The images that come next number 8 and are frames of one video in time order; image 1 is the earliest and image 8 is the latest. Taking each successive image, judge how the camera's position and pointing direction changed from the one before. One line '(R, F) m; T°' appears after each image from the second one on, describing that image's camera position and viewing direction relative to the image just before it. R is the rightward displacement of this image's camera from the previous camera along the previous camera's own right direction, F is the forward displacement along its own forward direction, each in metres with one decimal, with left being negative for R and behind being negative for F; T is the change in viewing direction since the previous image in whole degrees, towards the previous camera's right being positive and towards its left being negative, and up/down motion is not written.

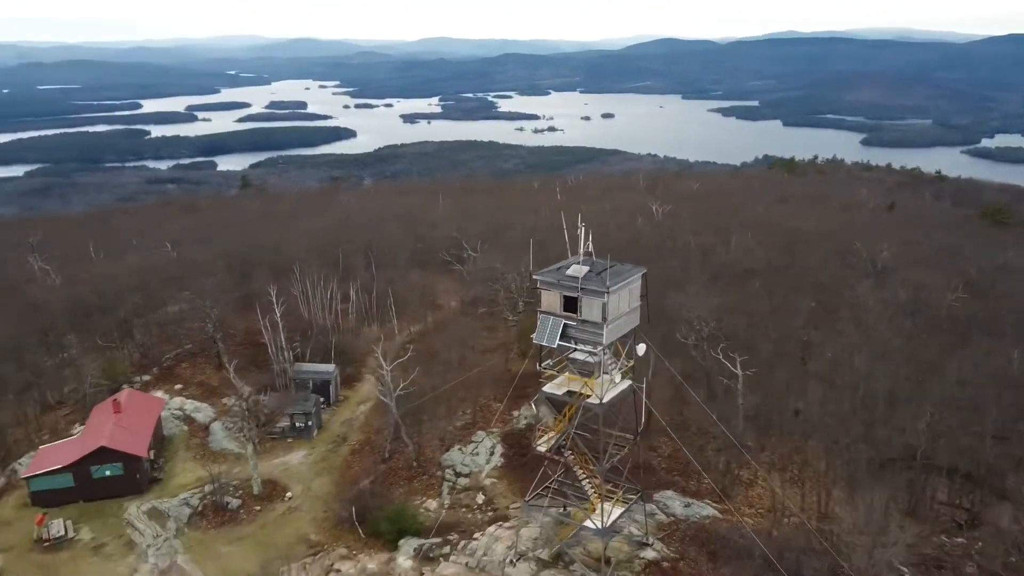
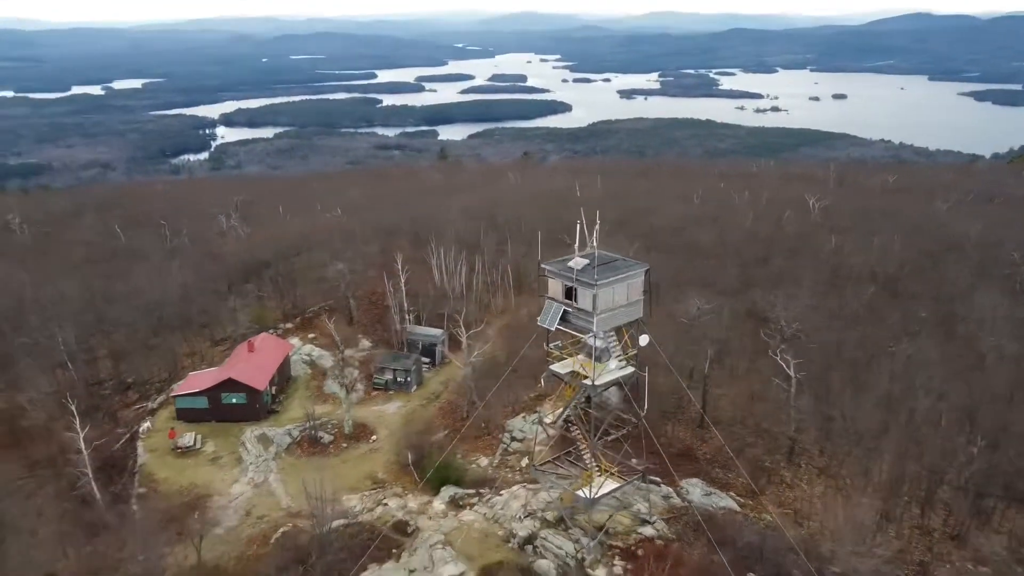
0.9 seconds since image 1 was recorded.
(+3.5, -1.2) m; -14°
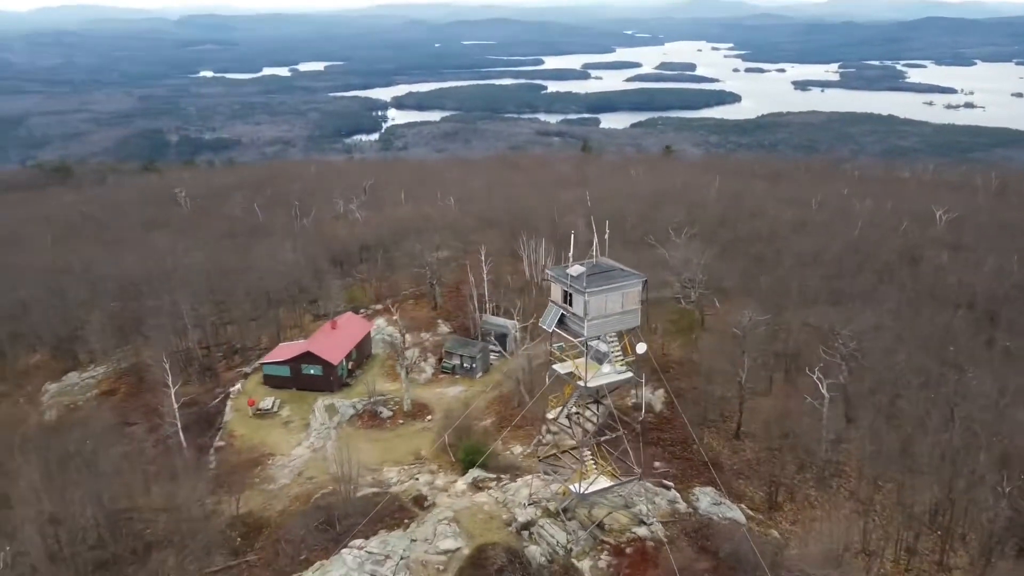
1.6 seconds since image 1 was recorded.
(+2.9, -0.8) m; -11°
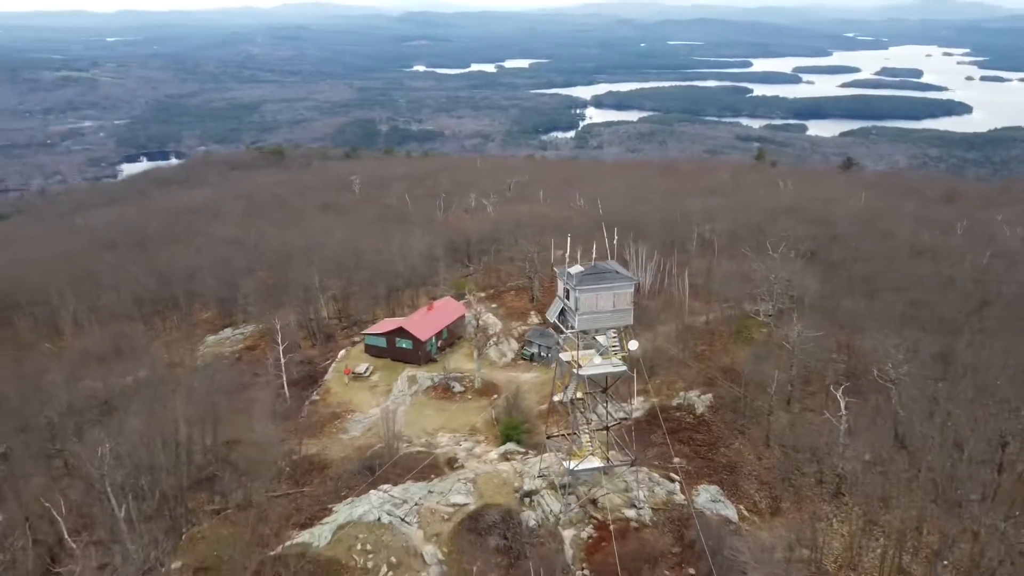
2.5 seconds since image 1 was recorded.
(+3.8, -1.8) m; -13°
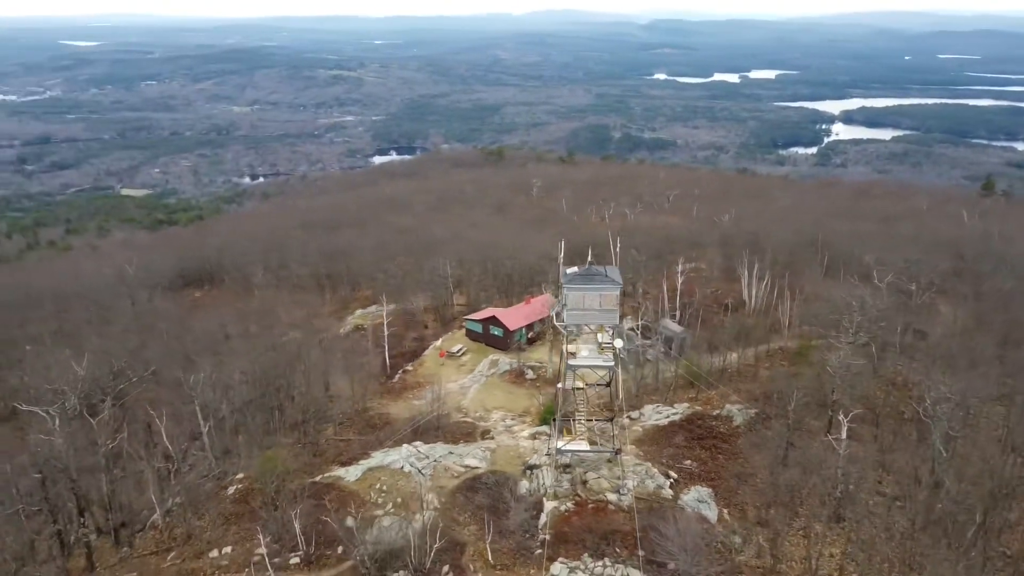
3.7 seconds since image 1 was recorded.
(+5.2, -1.9) m; -15°
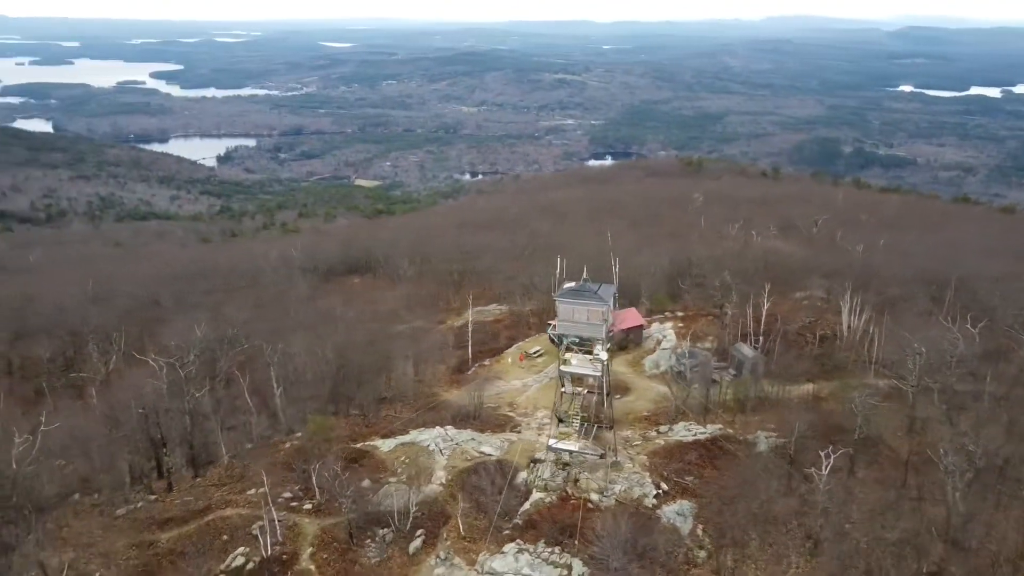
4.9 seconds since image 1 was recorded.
(+5.4, -1.7) m; -14°
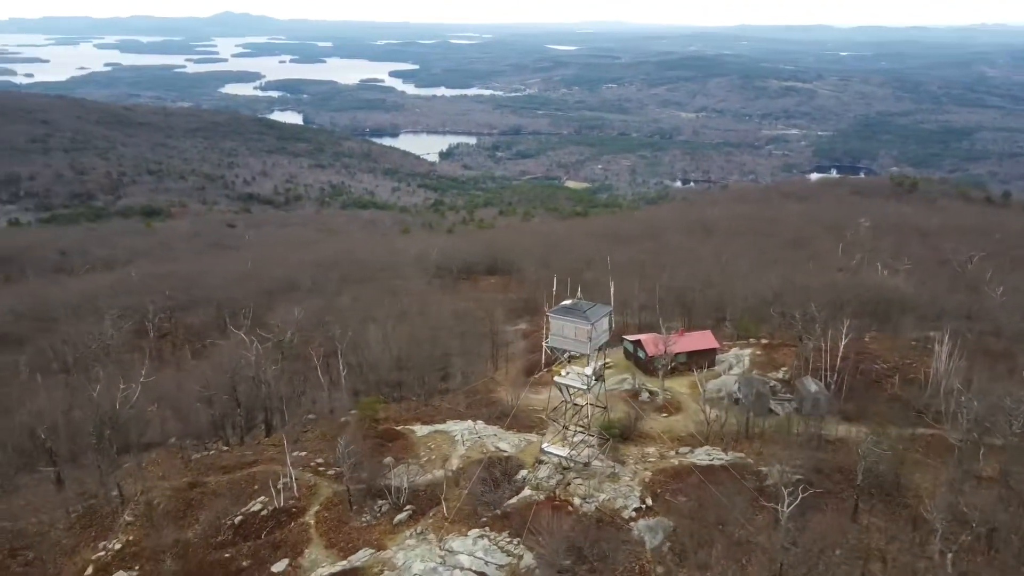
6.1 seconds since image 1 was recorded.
(+5.8, -1.5) m; -14°
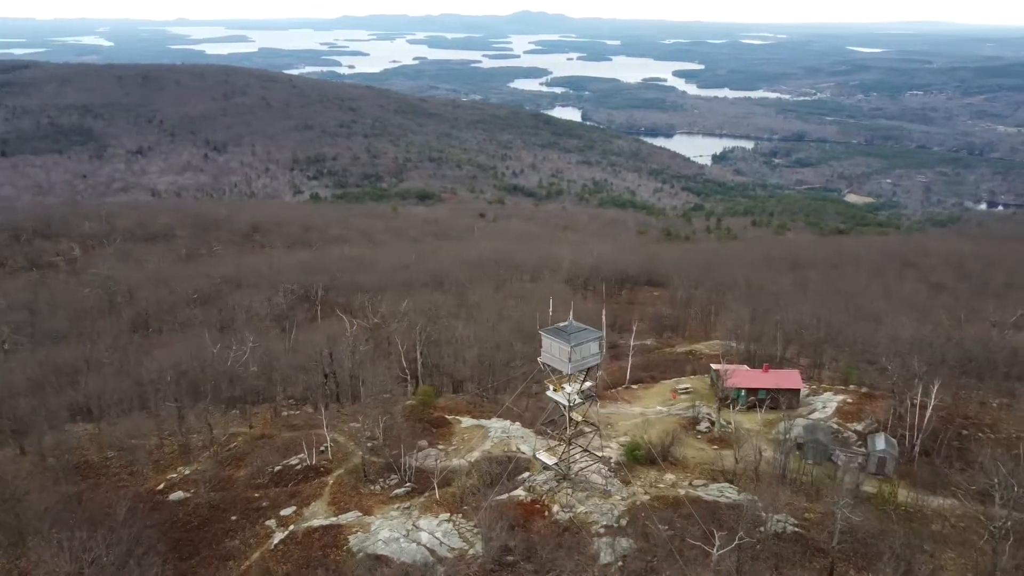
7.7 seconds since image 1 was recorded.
(+7.8, -1.1) m; -18°
